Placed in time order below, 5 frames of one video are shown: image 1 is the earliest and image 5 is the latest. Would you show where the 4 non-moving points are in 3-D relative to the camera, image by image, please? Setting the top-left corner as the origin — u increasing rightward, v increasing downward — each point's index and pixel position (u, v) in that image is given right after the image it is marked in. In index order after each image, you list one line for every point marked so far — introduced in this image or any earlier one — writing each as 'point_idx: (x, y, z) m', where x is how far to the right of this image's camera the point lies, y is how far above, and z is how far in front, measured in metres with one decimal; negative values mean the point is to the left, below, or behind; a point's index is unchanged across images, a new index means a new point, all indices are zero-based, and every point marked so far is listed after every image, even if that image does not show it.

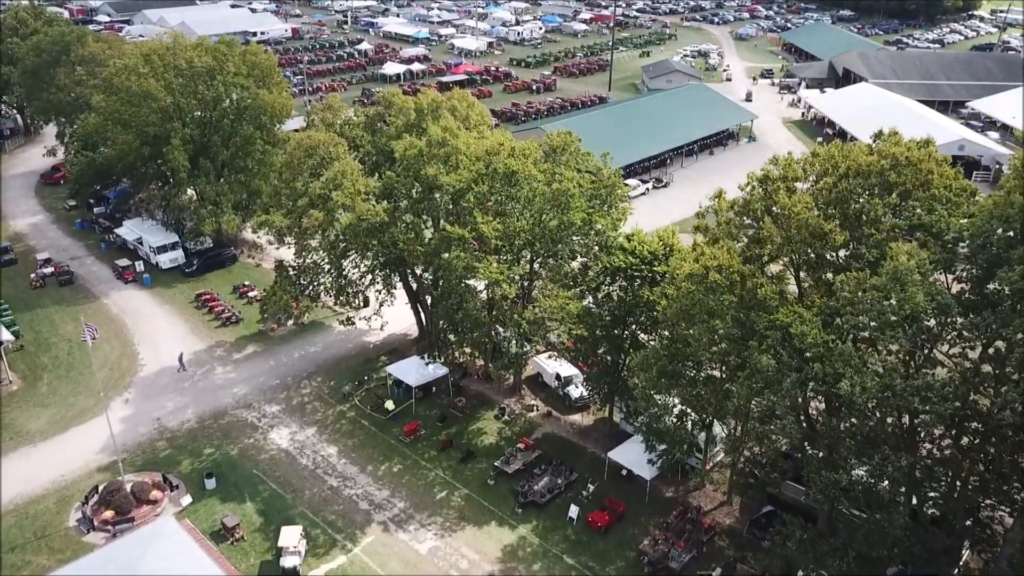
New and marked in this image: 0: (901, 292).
0: (+8.6, -0.1, +17.9) m
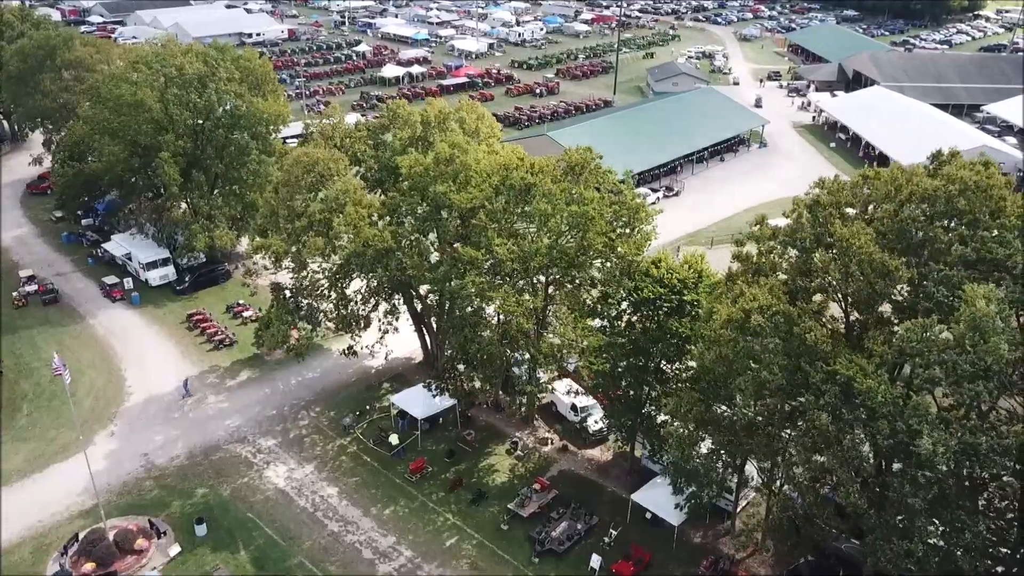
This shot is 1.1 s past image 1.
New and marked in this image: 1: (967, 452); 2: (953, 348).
0: (+9.1, -1.0, +15.8) m
1: (+8.9, -3.2, +16.1) m
2: (+8.8, -1.2, +16.2) m
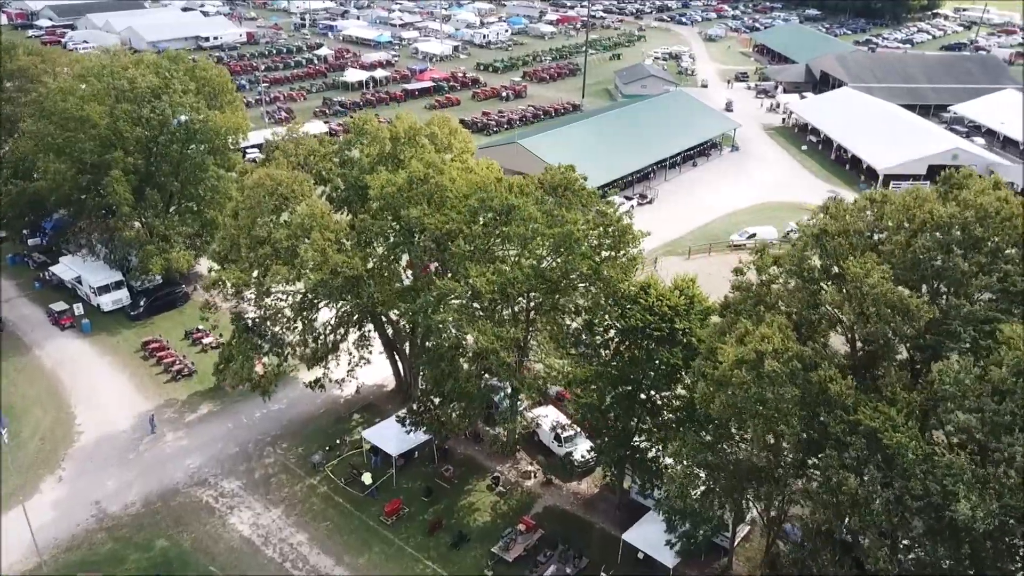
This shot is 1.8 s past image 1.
0: (+8.9, -1.8, +14.5) m
1: (+8.8, -3.9, +14.9) m
2: (+8.6, -1.9, +15.0) m
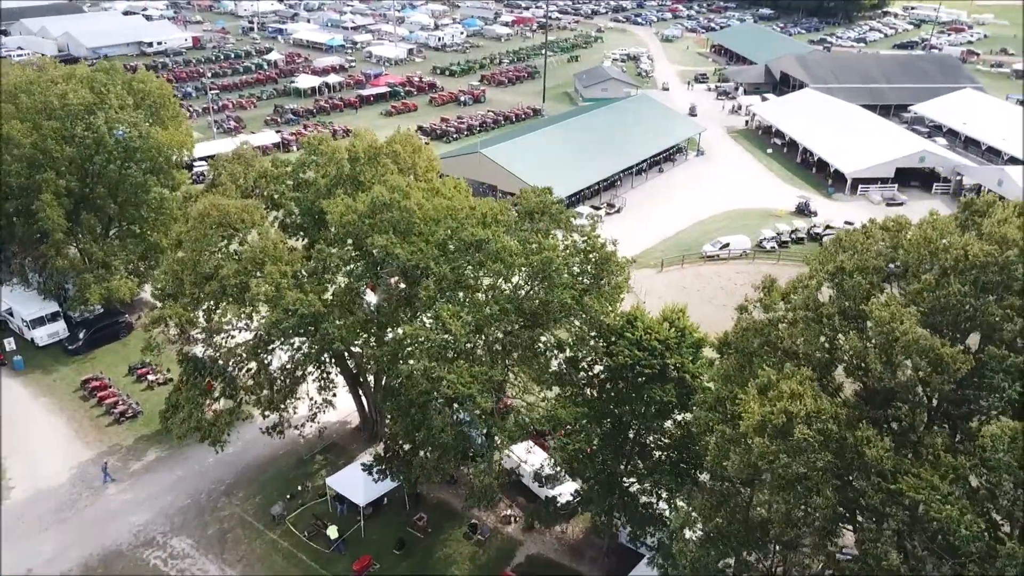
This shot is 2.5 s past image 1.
0: (+8.7, -2.5, +12.9) m
1: (+8.7, -4.7, +13.3) m
2: (+8.5, -2.7, +13.4) m
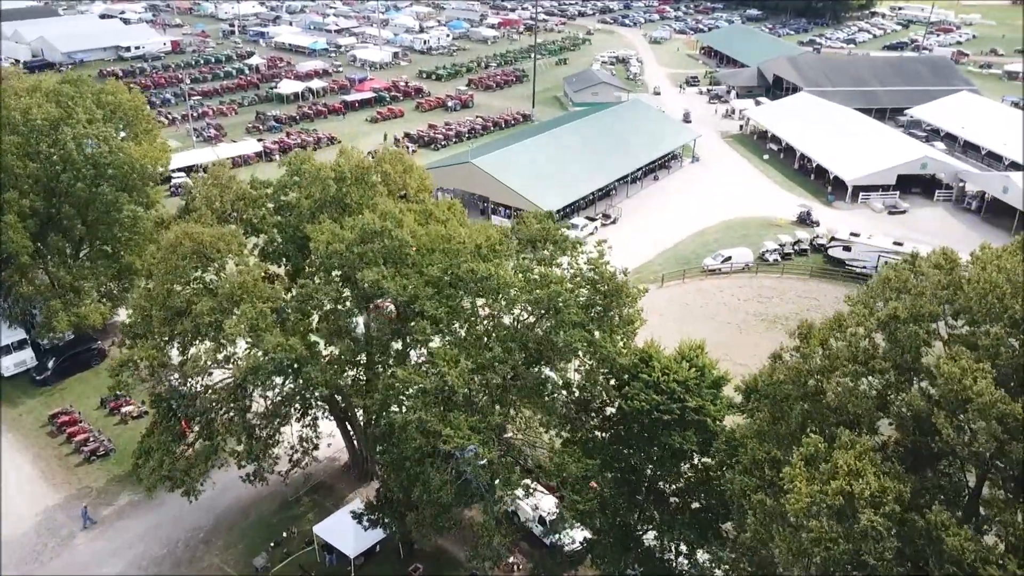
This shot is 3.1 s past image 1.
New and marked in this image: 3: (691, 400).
0: (+9.0, -3.3, +11.2) m
1: (+9.0, -5.5, +11.5) m
2: (+8.7, -3.5, +11.6) m
3: (+4.3, -2.7, +19.7) m
